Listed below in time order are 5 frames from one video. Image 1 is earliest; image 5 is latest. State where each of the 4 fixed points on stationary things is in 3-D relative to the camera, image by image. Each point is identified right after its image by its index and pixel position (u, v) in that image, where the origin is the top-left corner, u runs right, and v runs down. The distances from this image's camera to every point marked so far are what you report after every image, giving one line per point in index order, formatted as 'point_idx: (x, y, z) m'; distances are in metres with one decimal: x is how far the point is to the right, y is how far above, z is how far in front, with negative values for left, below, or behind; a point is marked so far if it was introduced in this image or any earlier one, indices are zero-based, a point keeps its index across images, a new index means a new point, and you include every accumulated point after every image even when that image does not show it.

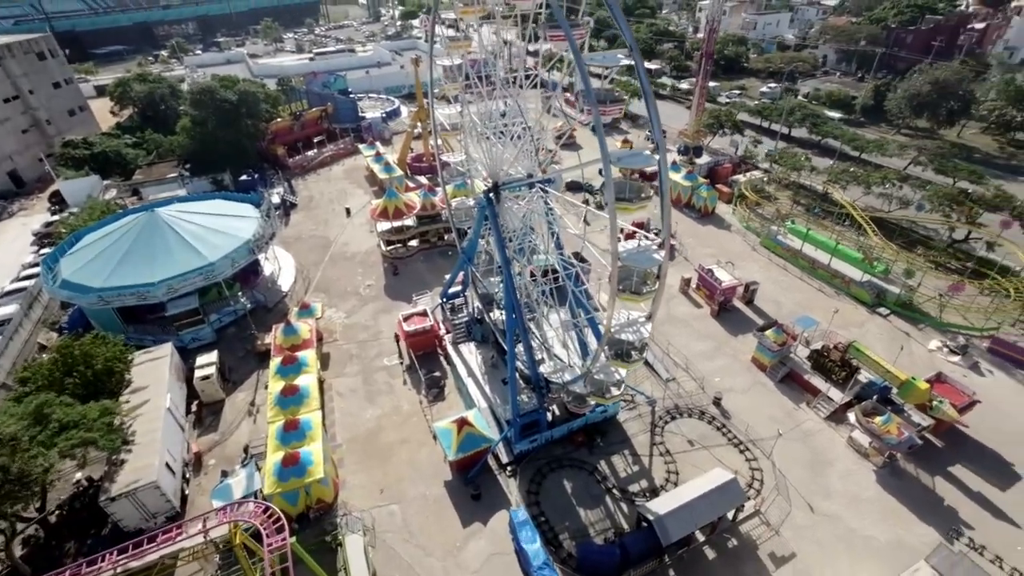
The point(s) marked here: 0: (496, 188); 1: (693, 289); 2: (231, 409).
0: (-0.4, +2.7, +13.0) m
1: (+7.3, 0.0, +19.5) m
2: (-9.1, -3.9, +15.5) m
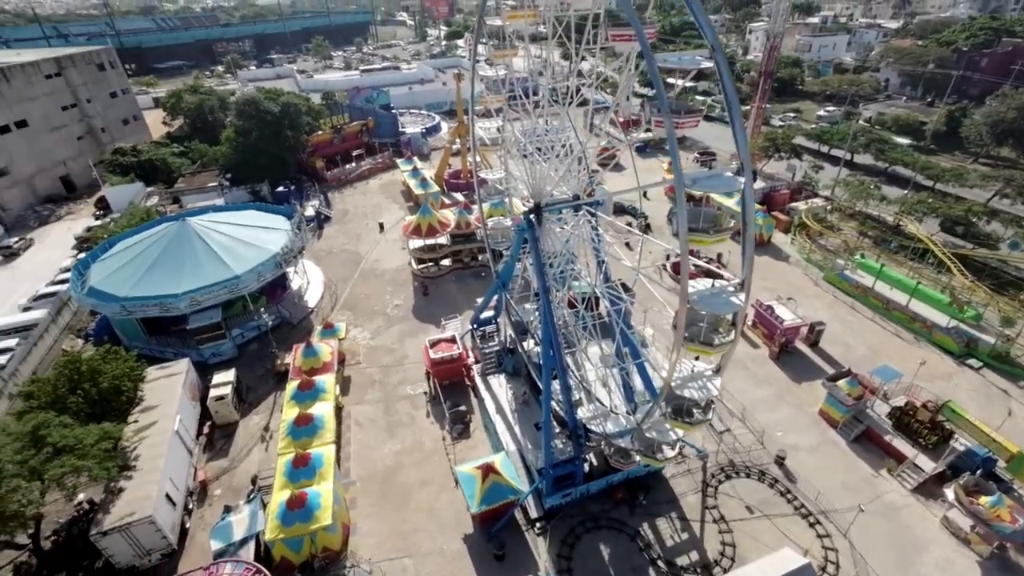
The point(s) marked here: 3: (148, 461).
0: (+0.6, +1.9, +11.7) m
1: (+8.6, -1.4, +17.6) m
2: (-8.1, -4.4, +14.6) m
3: (-8.8, -4.2, +11.7) m
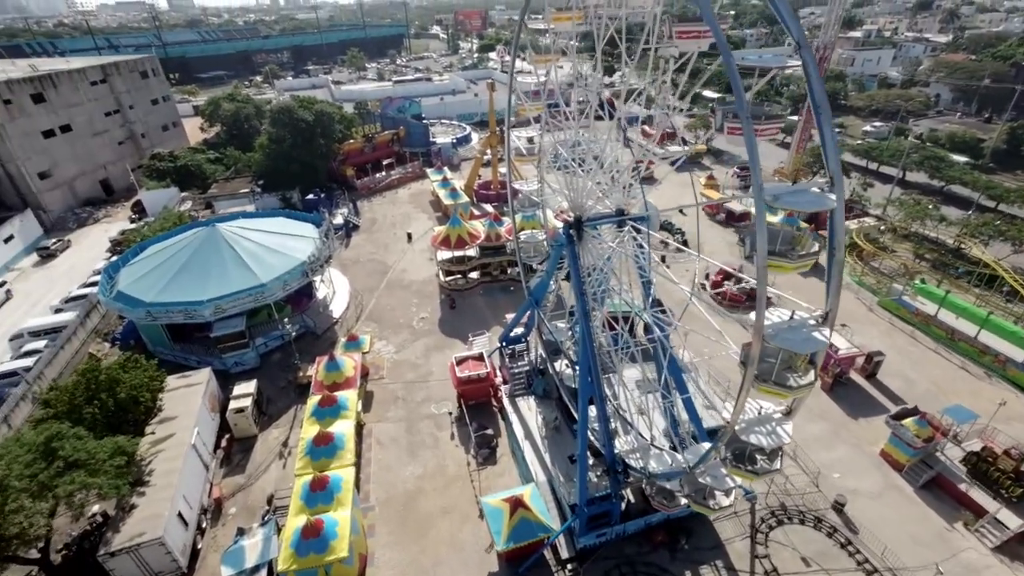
0: (+1.5, +1.5, +10.9) m
1: (+9.7, -2.2, +16.3) m
2: (-7.3, -4.7, +14.0) m
3: (-8.1, -4.4, +11.2) m
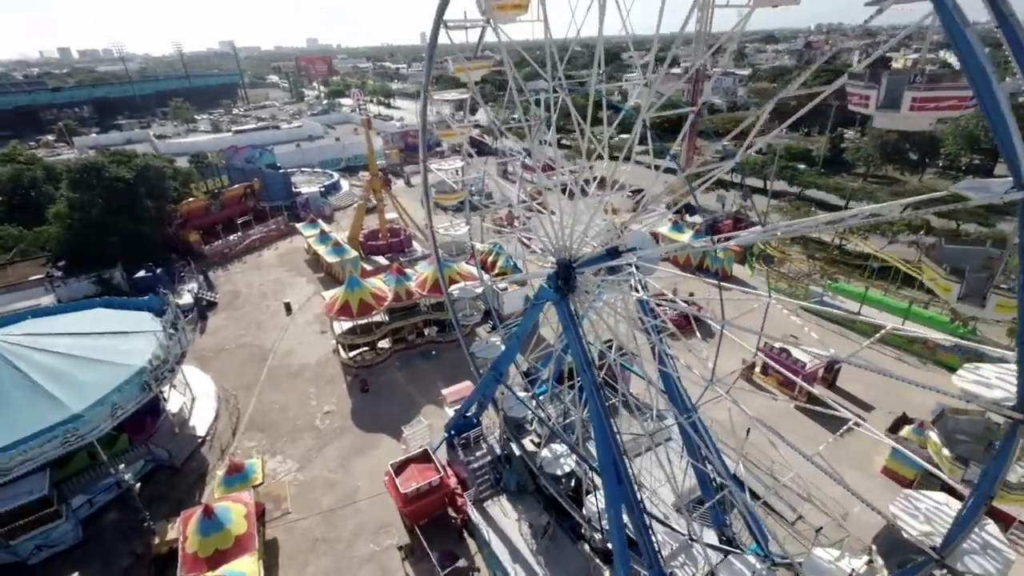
0: (+0.9, +0.3, +8.2) m
1: (+7.9, -2.8, +15.3) m
2: (-7.4, -7.2, +8.6) m
3: (-7.5, -6.8, +5.6) m
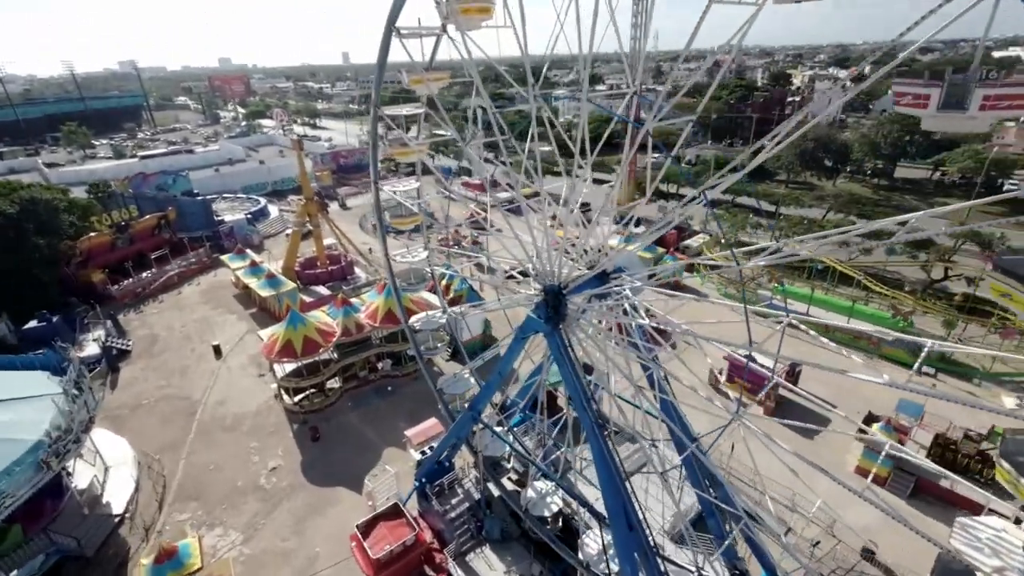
0: (+0.6, -0.1, +7.4) m
1: (+6.9, -3.0, +15.3) m
2: (-7.1, -8.2, +6.5) m
3: (-6.9, -7.6, +3.6) m
